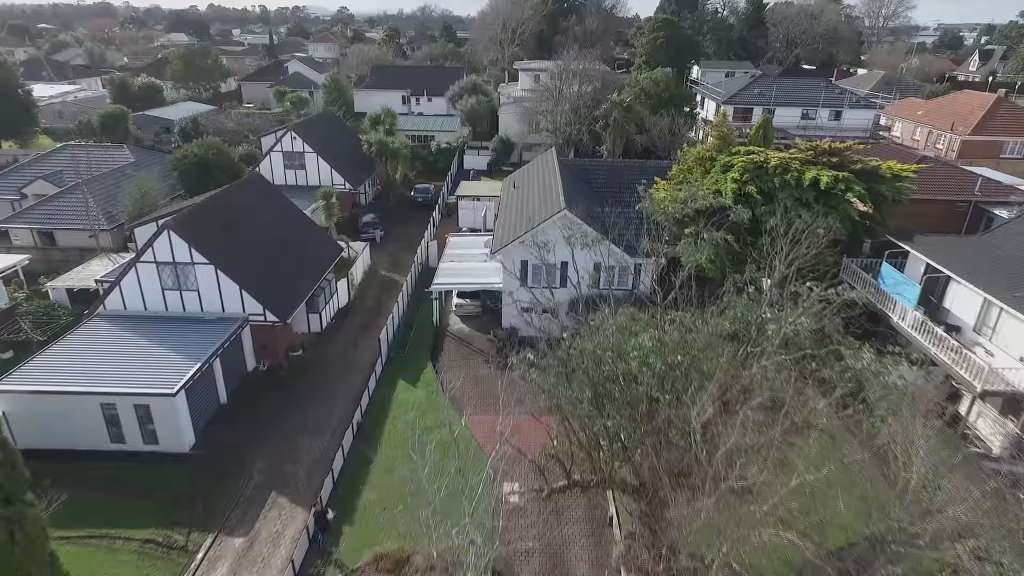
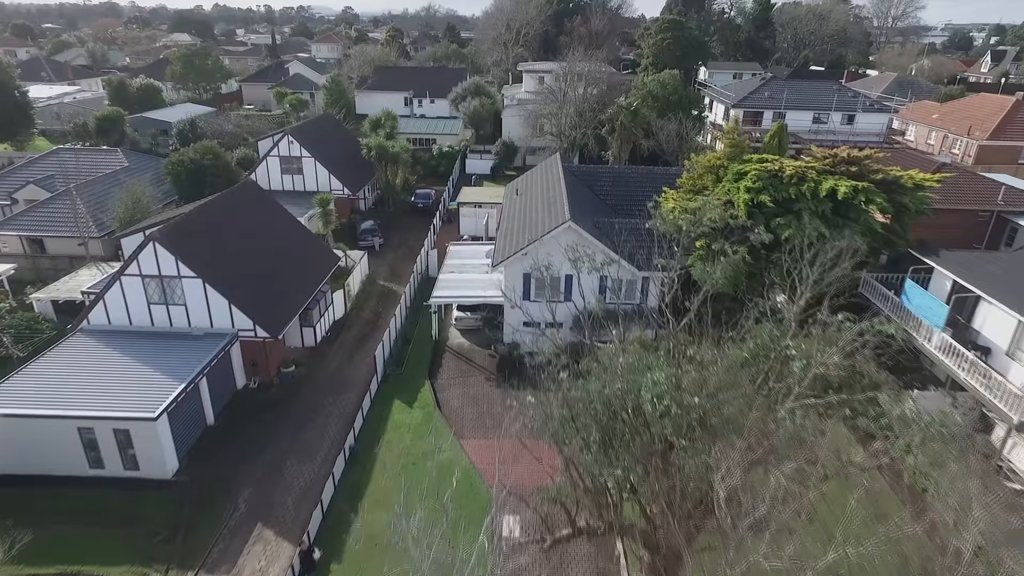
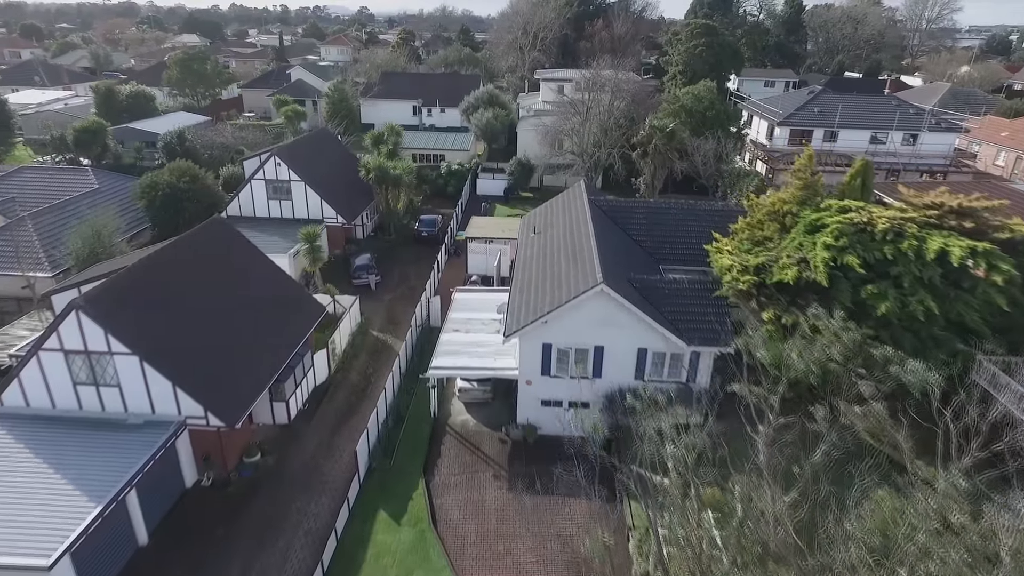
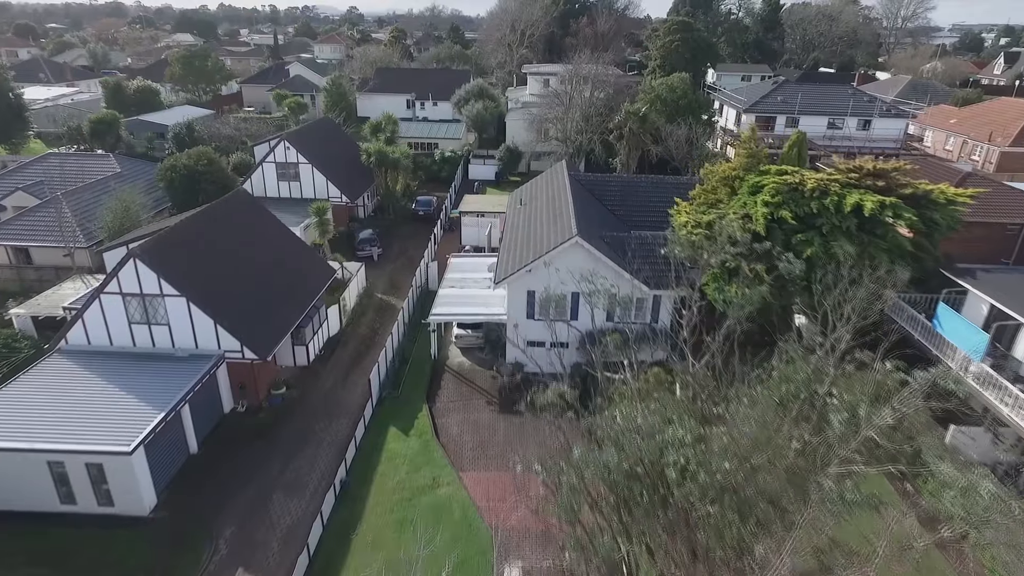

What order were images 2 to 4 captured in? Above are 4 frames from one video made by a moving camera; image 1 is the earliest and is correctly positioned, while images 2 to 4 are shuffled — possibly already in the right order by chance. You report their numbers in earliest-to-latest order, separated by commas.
2, 4, 3
